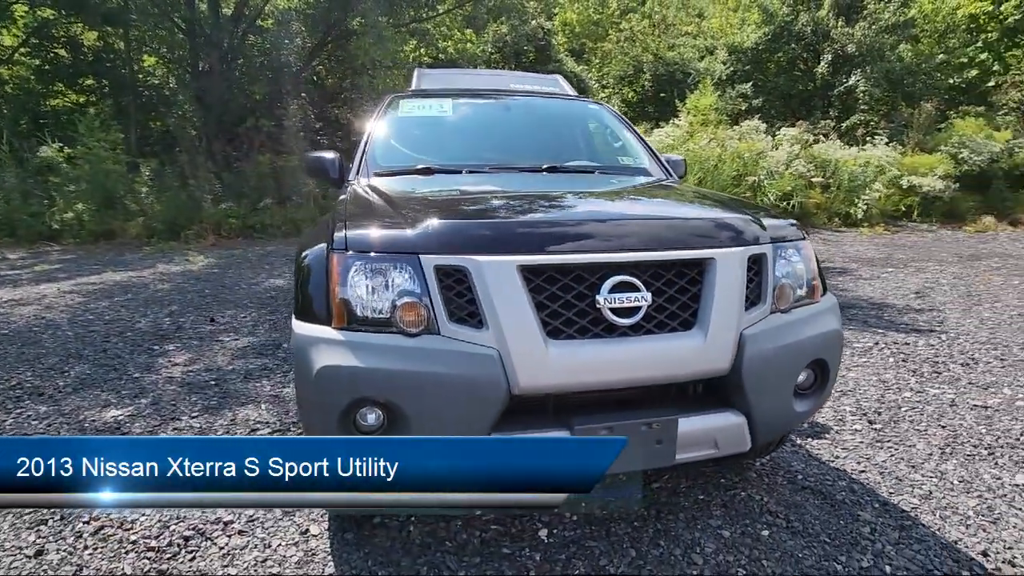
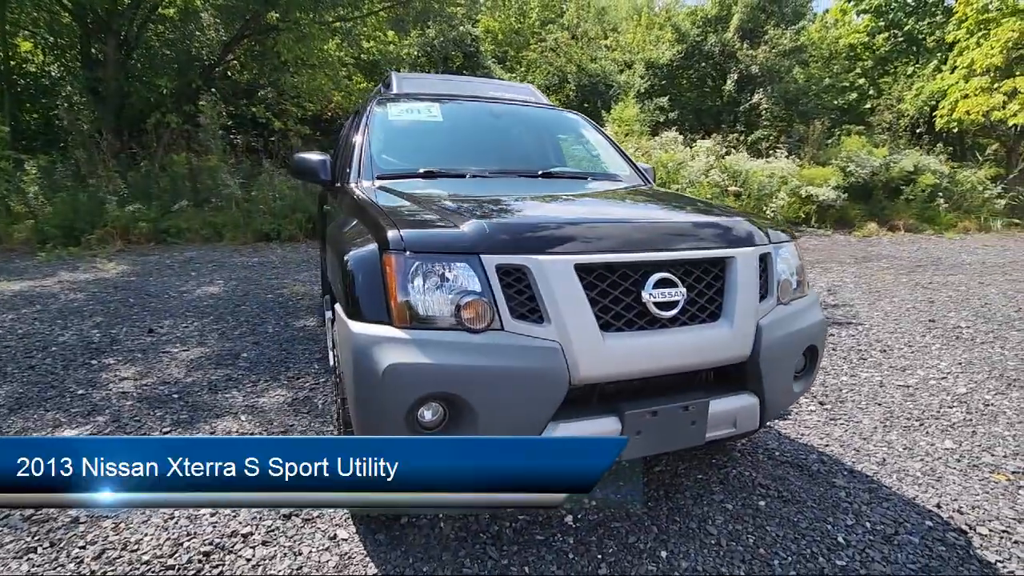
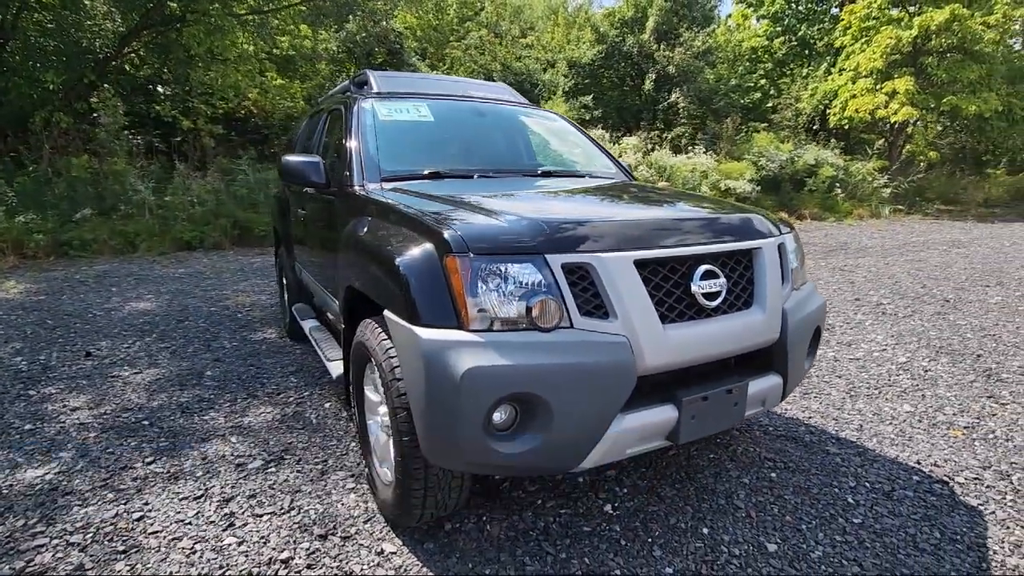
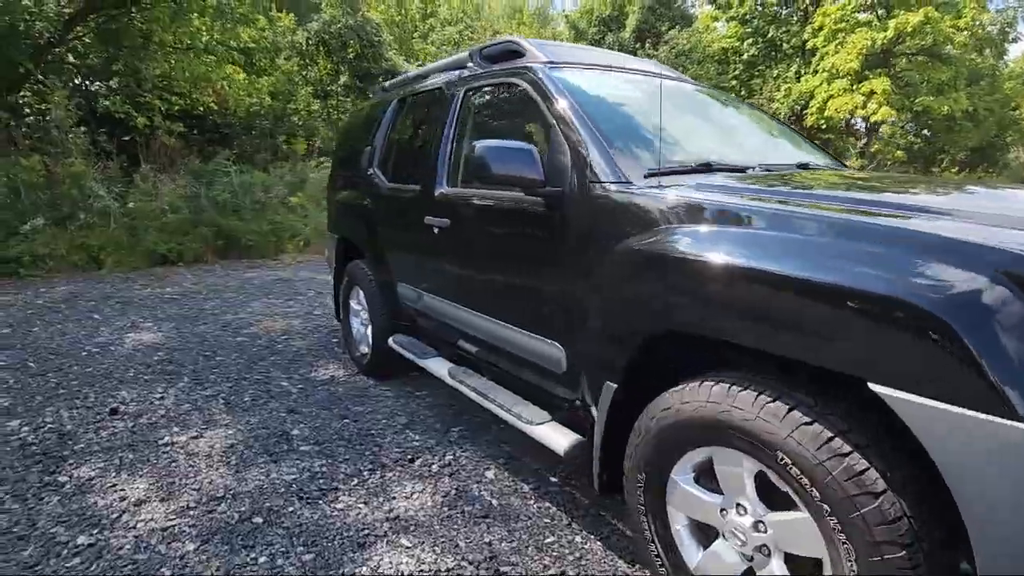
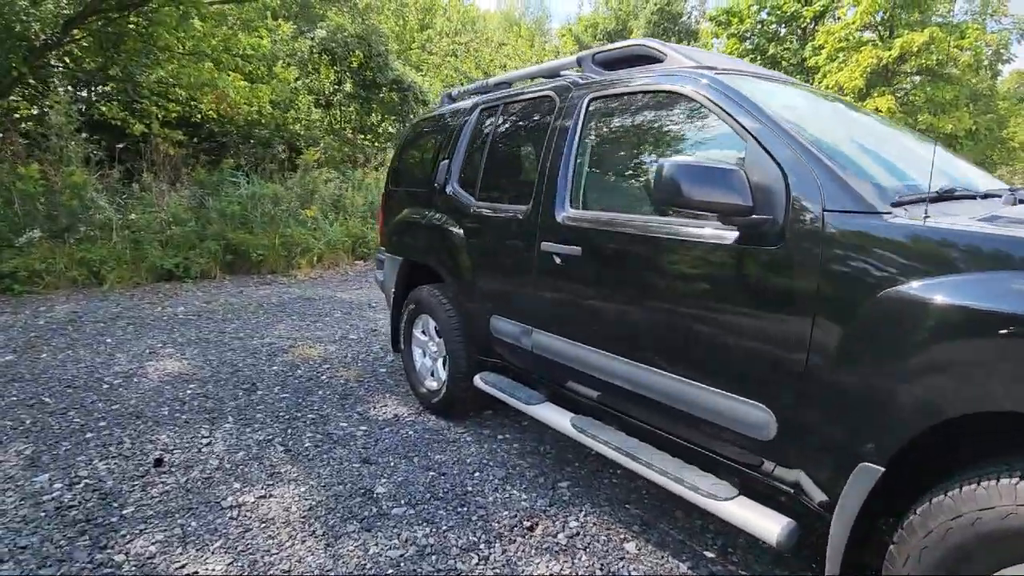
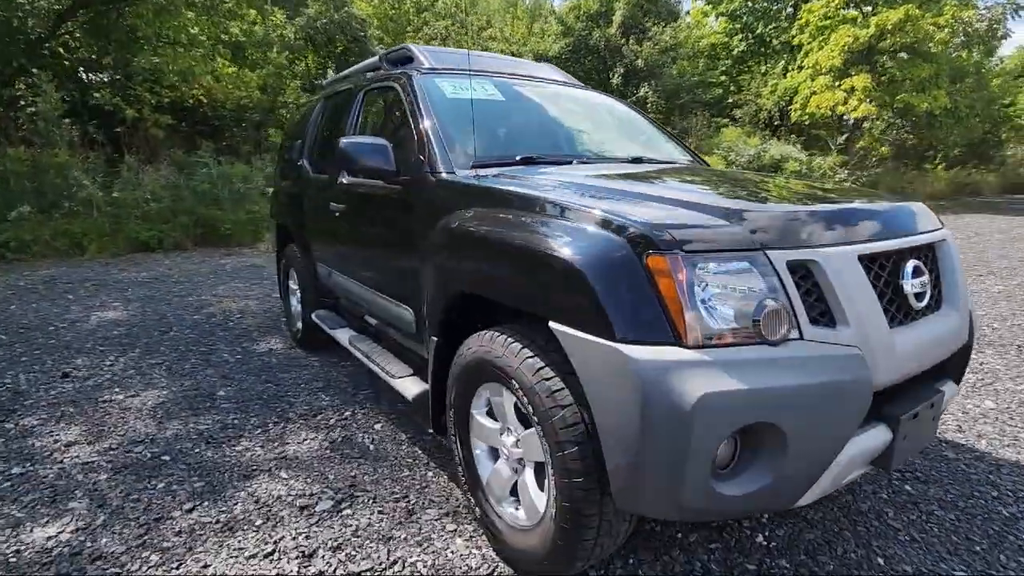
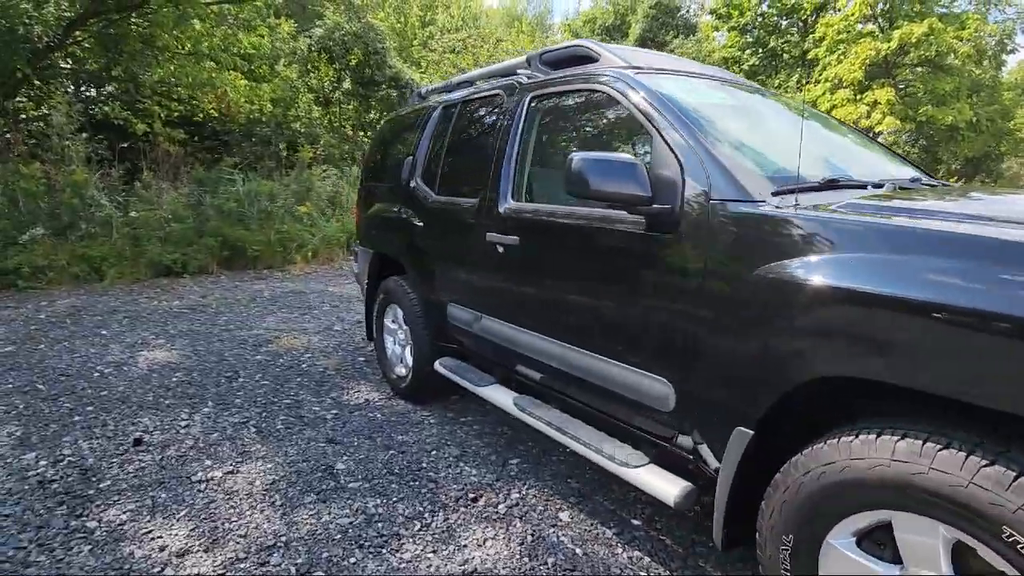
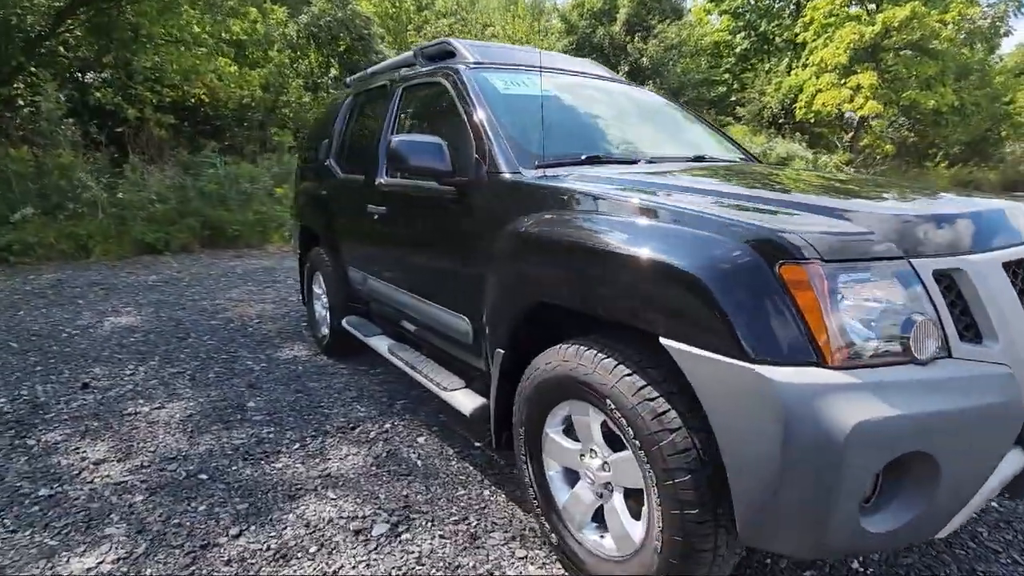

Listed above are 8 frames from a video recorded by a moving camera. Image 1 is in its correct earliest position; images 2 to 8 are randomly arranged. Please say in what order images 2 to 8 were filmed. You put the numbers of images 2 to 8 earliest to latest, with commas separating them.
2, 3, 6, 8, 4, 7, 5
